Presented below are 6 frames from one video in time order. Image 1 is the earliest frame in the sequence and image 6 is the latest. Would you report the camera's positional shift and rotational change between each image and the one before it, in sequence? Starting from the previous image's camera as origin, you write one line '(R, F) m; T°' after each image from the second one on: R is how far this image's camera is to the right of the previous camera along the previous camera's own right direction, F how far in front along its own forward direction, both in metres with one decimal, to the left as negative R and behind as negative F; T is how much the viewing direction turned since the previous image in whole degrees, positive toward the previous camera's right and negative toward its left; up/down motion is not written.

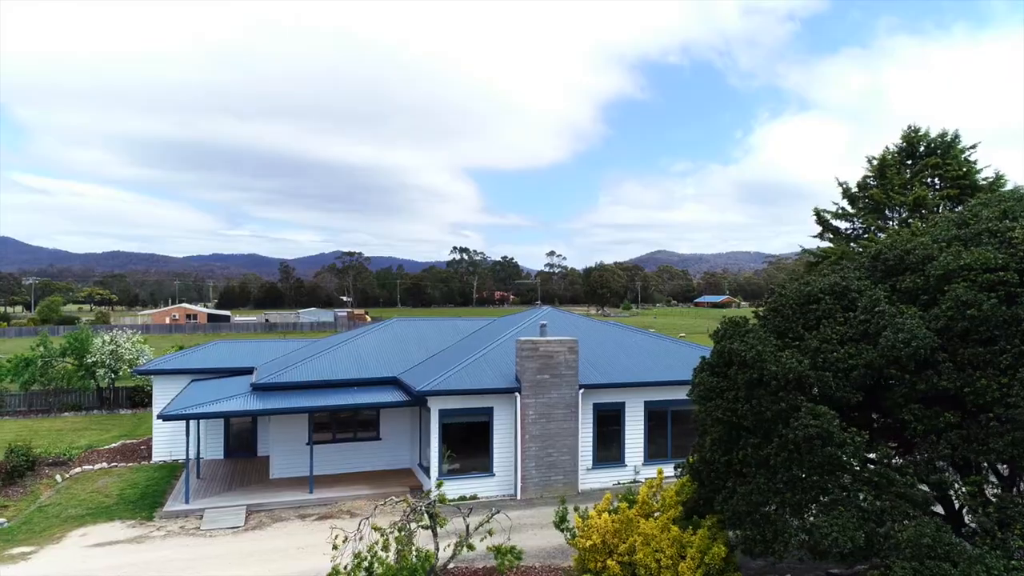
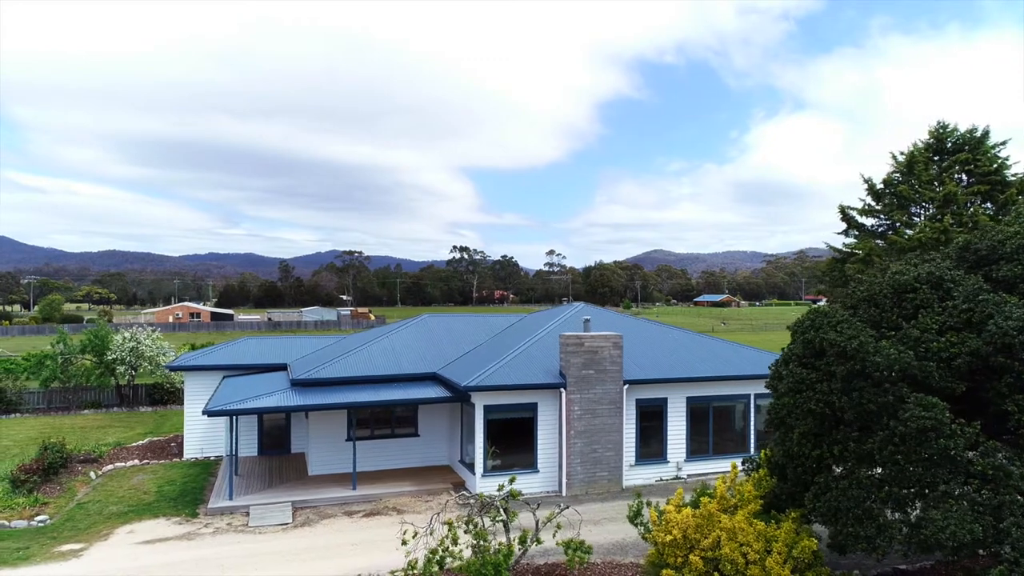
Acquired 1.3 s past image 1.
(-1.0, +0.2) m; 0°
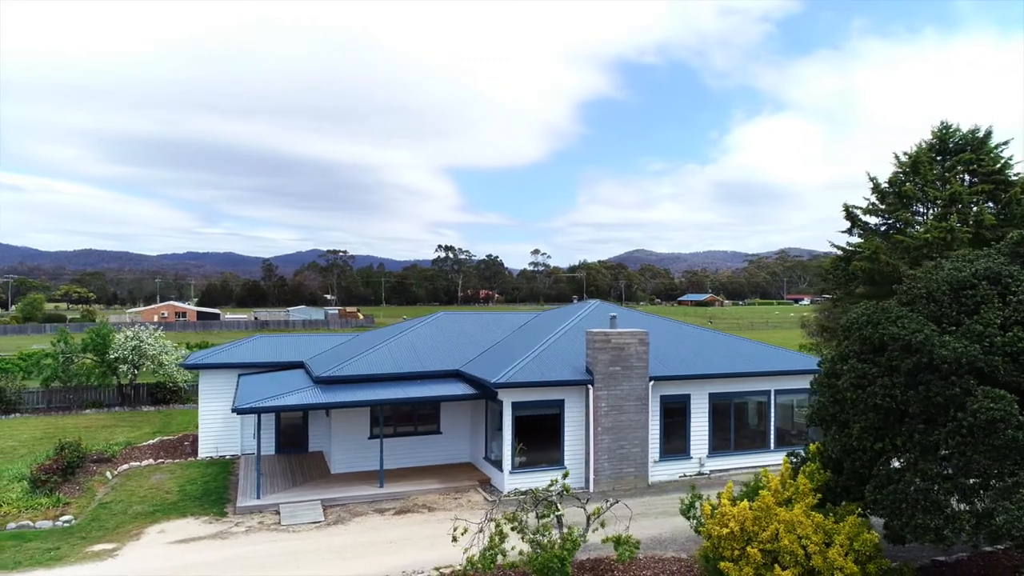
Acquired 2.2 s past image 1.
(-0.9, 0.0) m; +1°
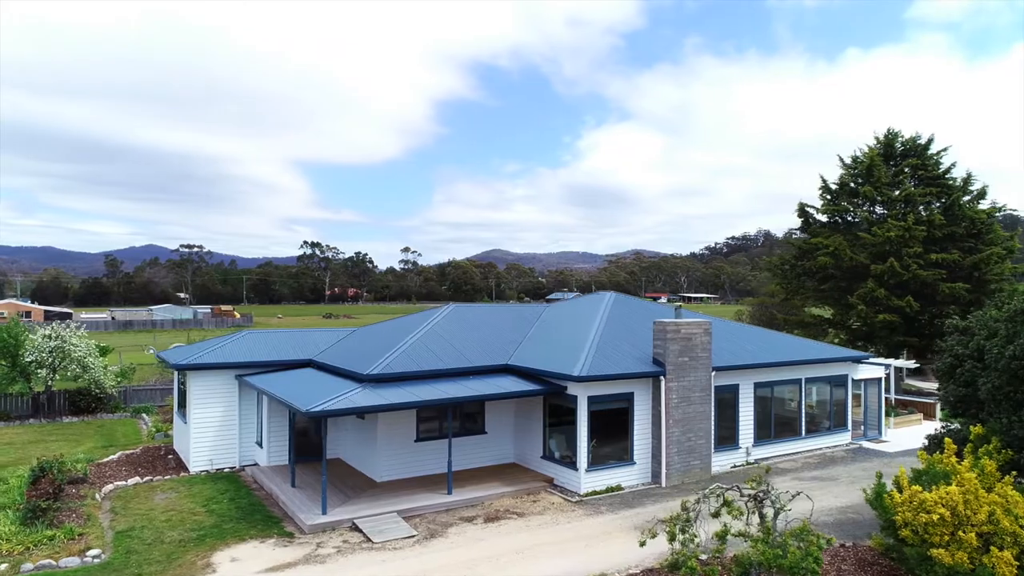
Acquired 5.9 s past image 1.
(-4.0, +1.3) m; +11°
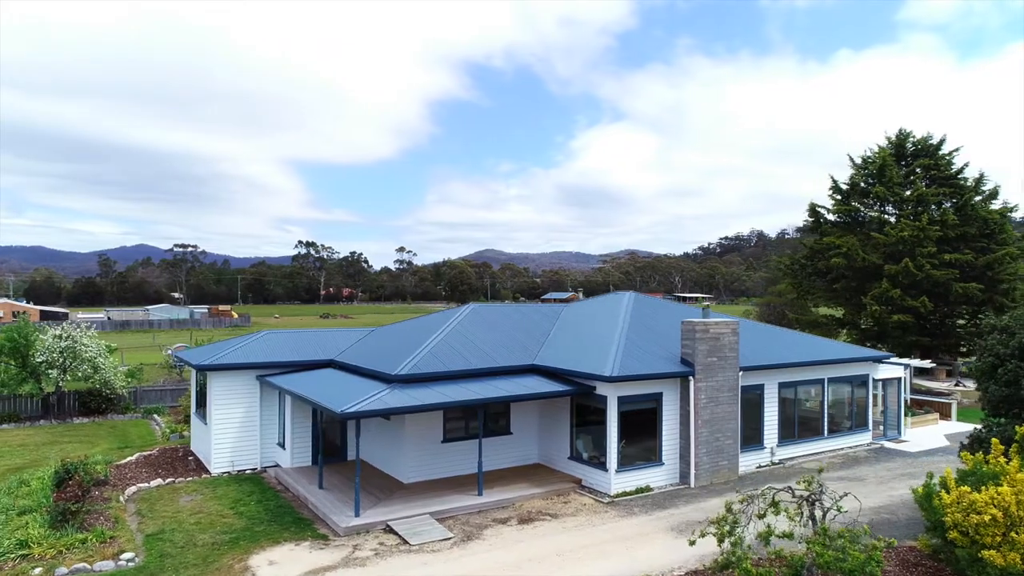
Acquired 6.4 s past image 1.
(-0.7, +0.1) m; 0°
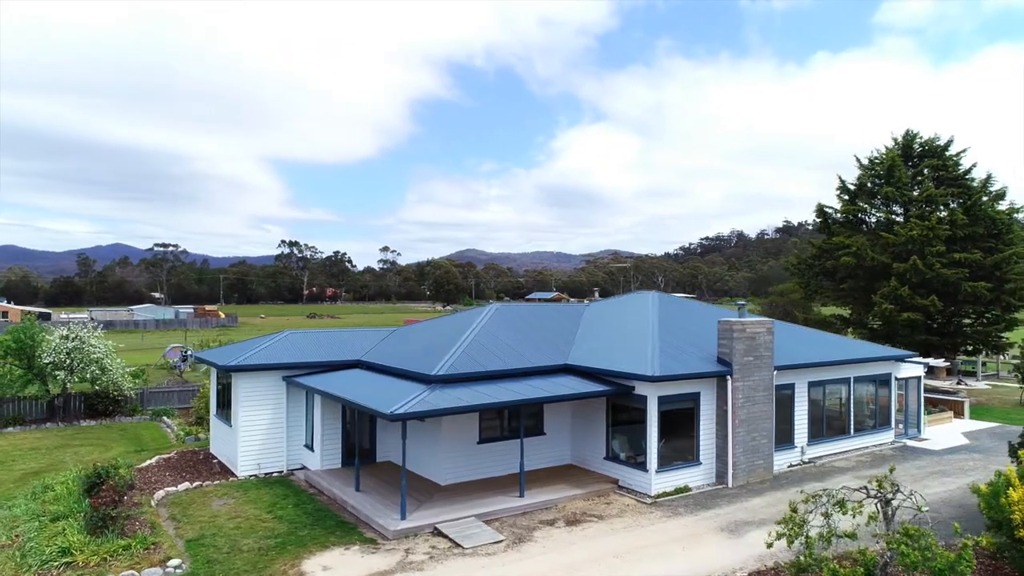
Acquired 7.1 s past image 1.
(-1.1, +0.2) m; +1°
